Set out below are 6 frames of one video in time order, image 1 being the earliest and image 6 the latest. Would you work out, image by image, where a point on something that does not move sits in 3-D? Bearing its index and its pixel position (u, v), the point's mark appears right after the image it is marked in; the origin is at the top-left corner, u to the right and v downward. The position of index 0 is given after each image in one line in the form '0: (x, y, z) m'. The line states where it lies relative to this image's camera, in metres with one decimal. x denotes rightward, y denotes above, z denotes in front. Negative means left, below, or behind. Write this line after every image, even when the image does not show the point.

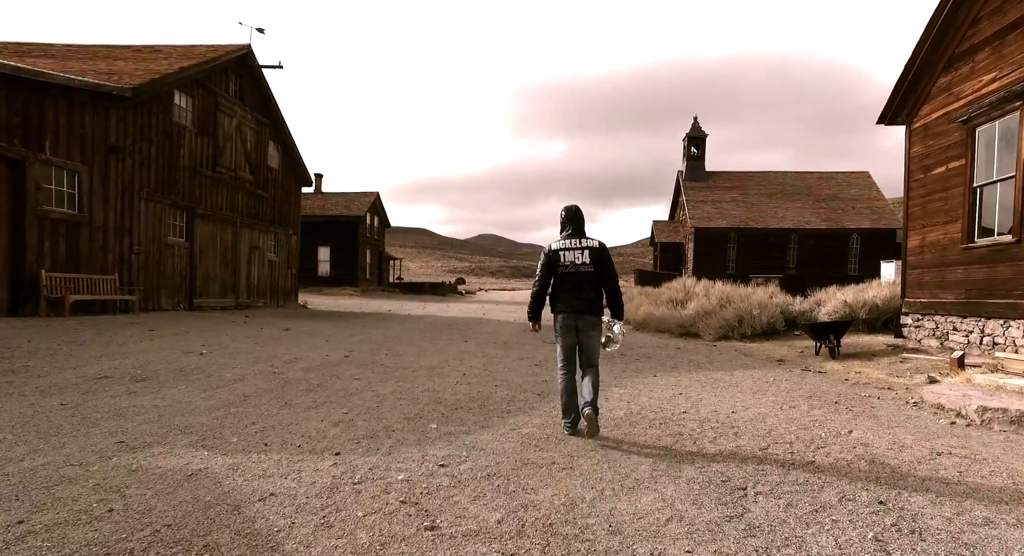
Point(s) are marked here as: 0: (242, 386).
0: (-2.5, -1.0, +6.1) m
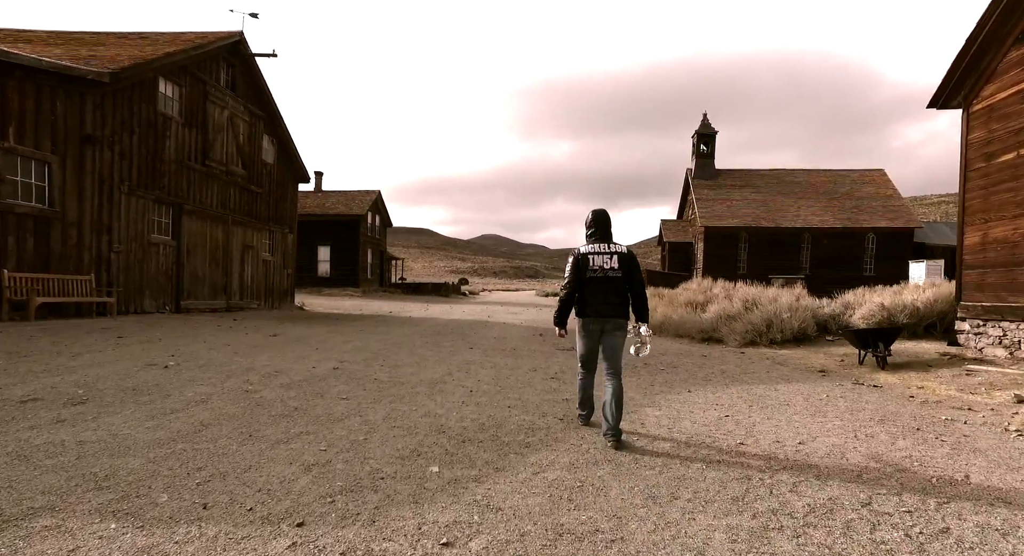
0: (-2.3, -1.0, +5.1) m
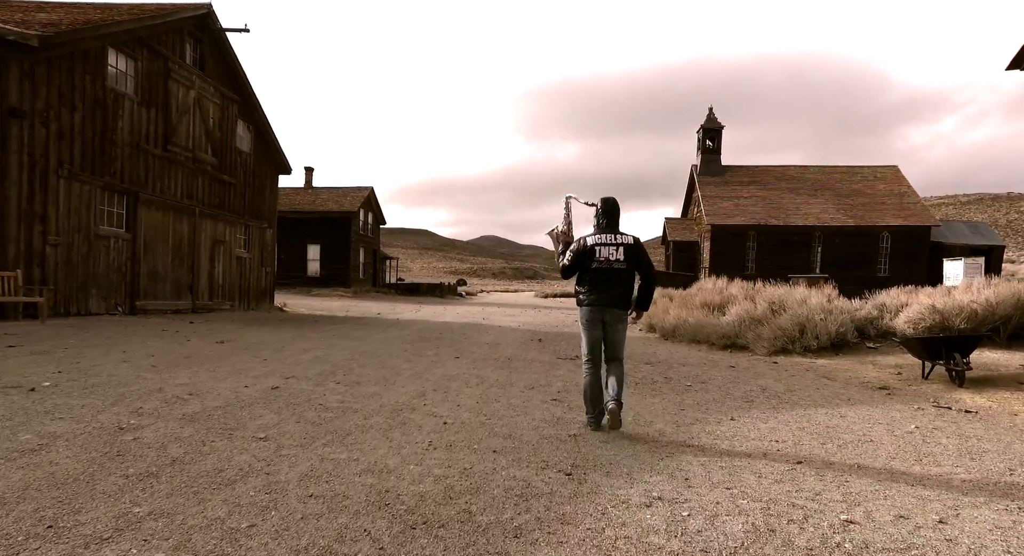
0: (-2.4, -0.9, +3.3) m
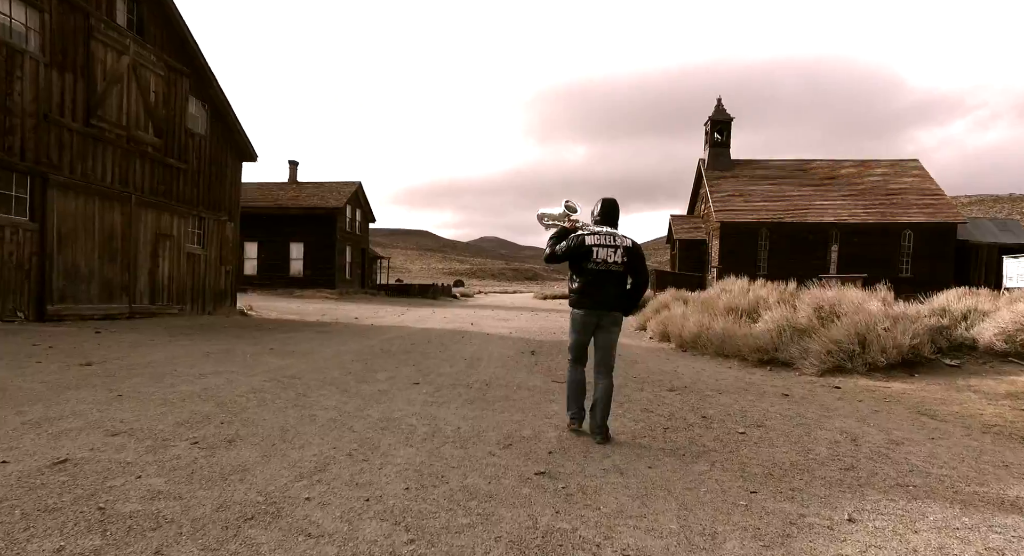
0: (-2.6, -0.9, +0.8) m
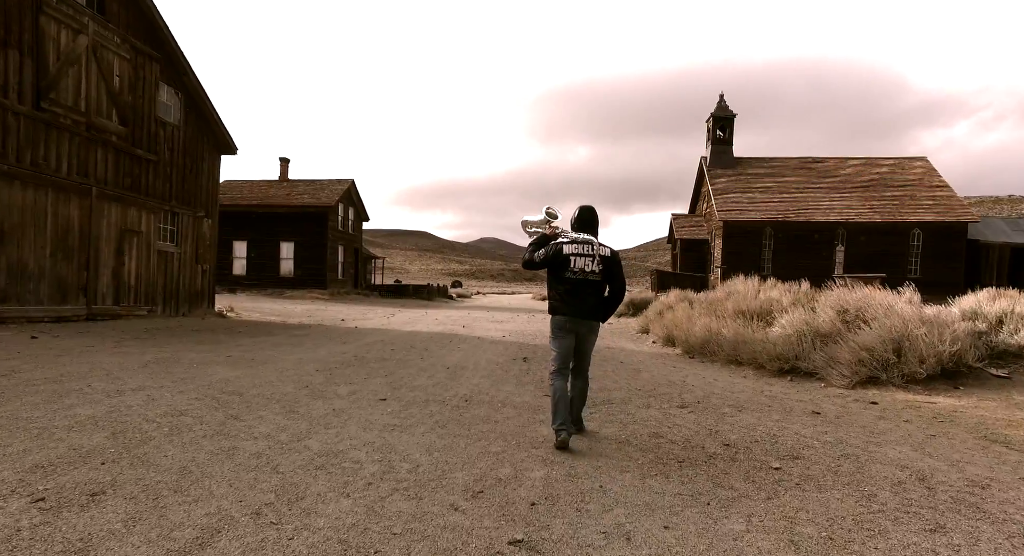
0: (-2.8, -0.9, -0.4) m
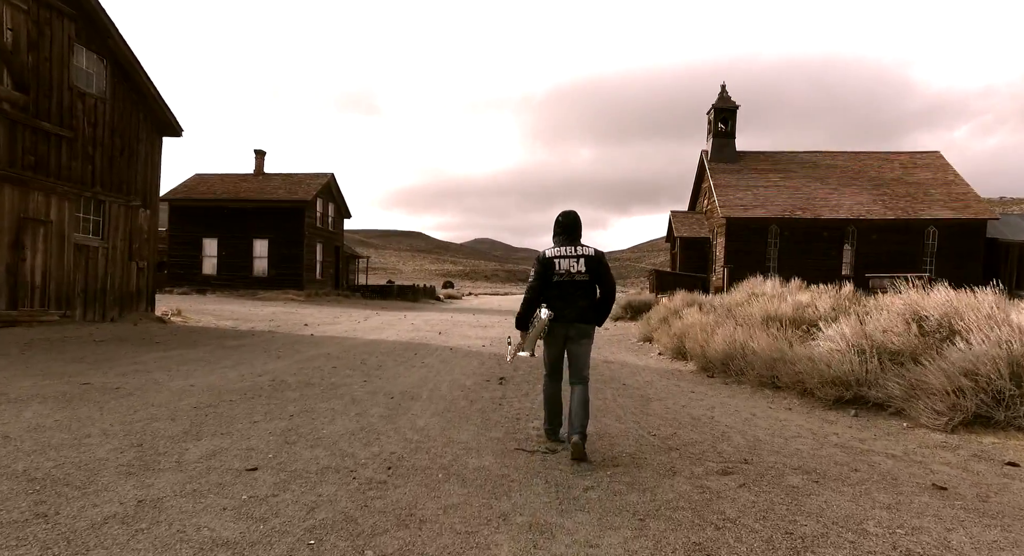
0: (-3.0, -0.8, -2.8) m
